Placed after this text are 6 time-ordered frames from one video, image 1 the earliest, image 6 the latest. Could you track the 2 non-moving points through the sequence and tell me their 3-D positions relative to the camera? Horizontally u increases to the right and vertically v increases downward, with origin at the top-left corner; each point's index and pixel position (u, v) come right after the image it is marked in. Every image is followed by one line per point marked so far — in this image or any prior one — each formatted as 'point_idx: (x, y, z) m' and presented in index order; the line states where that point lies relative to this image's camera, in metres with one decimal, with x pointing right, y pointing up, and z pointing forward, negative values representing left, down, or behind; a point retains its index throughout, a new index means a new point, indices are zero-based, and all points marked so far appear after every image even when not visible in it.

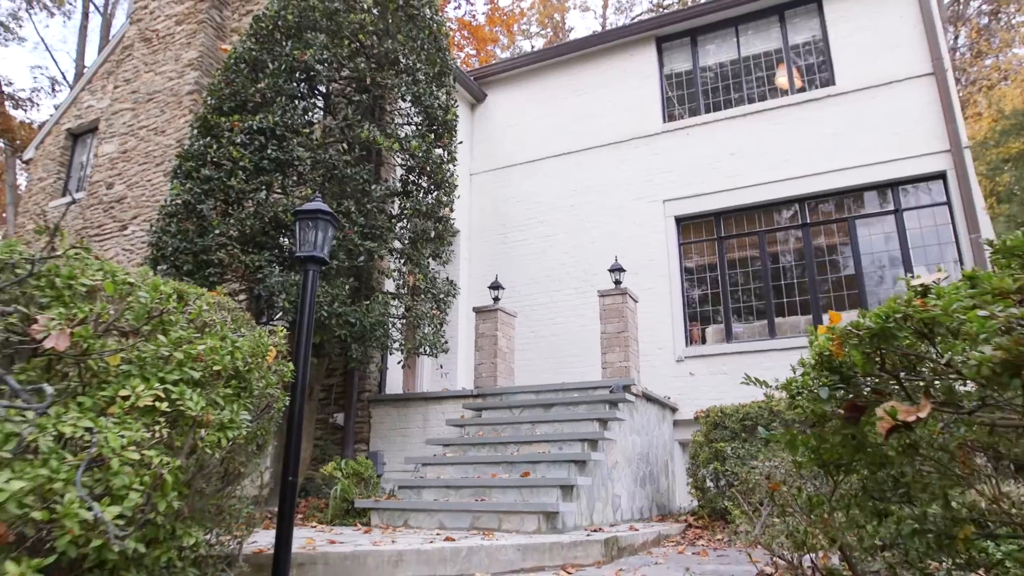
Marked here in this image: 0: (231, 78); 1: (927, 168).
0: (-3.1, +2.3, +7.8) m
1: (+4.9, +1.4, +8.5) m
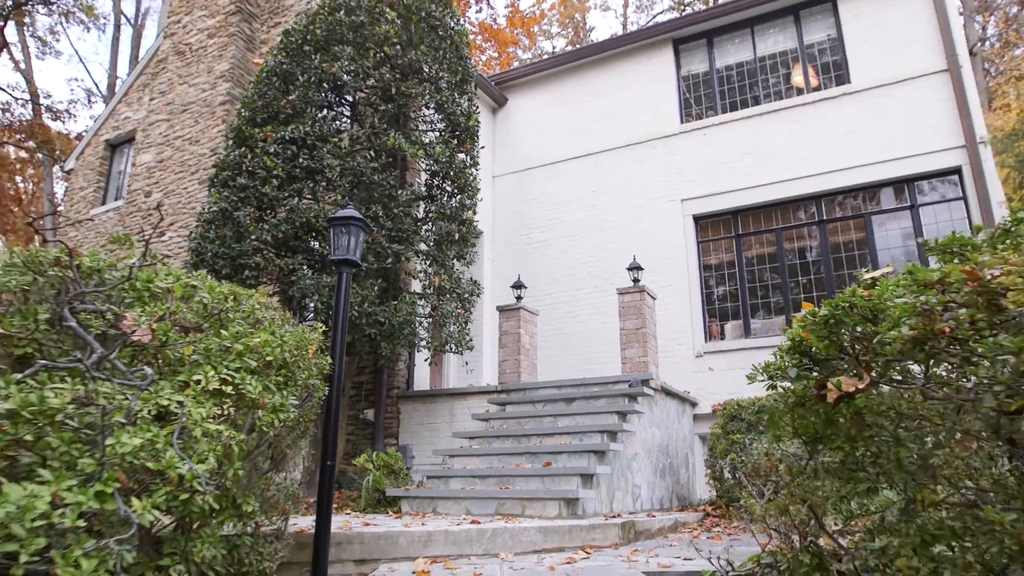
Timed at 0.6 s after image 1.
0: (-2.8, +2.3, +8.2) m
1: (+5.2, +1.5, +8.6) m
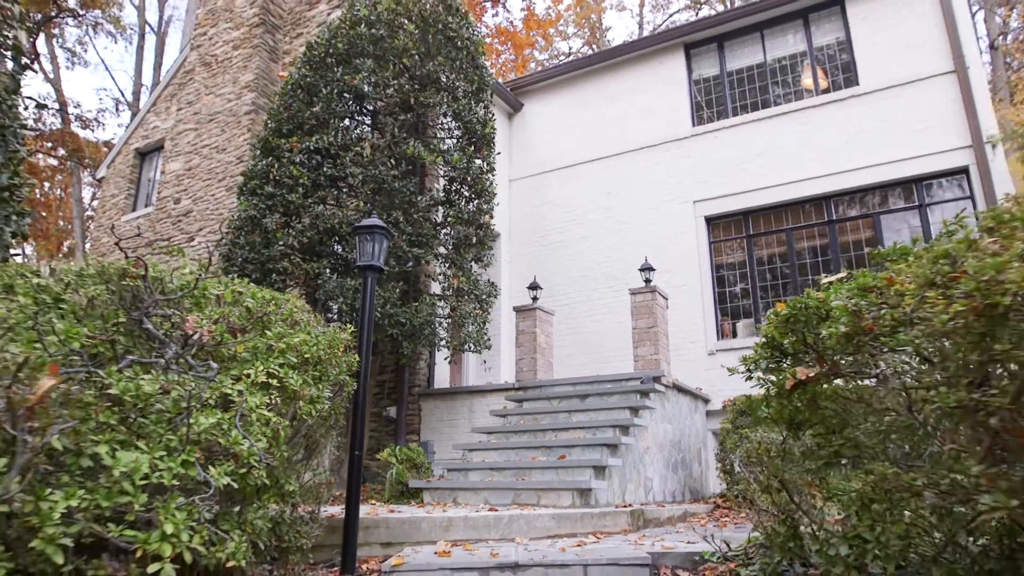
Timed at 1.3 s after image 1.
0: (-2.7, +2.2, +8.6) m
1: (+5.4, +1.5, +8.8) m
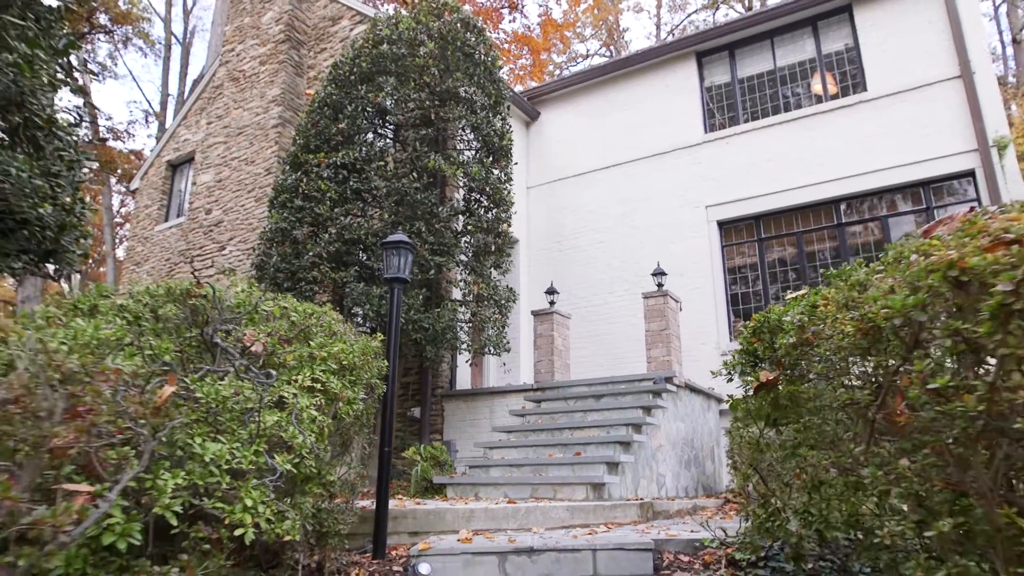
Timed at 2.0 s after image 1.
0: (-2.5, +2.1, +9.0) m
1: (+5.6, +1.5, +9.0) m
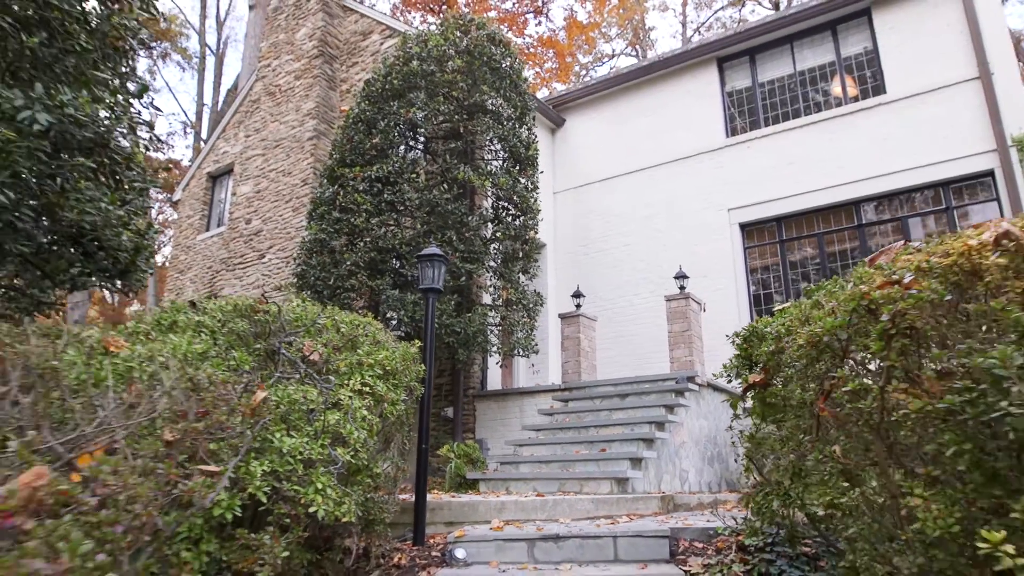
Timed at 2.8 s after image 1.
0: (-2.1, +2.0, +9.5) m
1: (+5.9, +1.5, +9.1) m
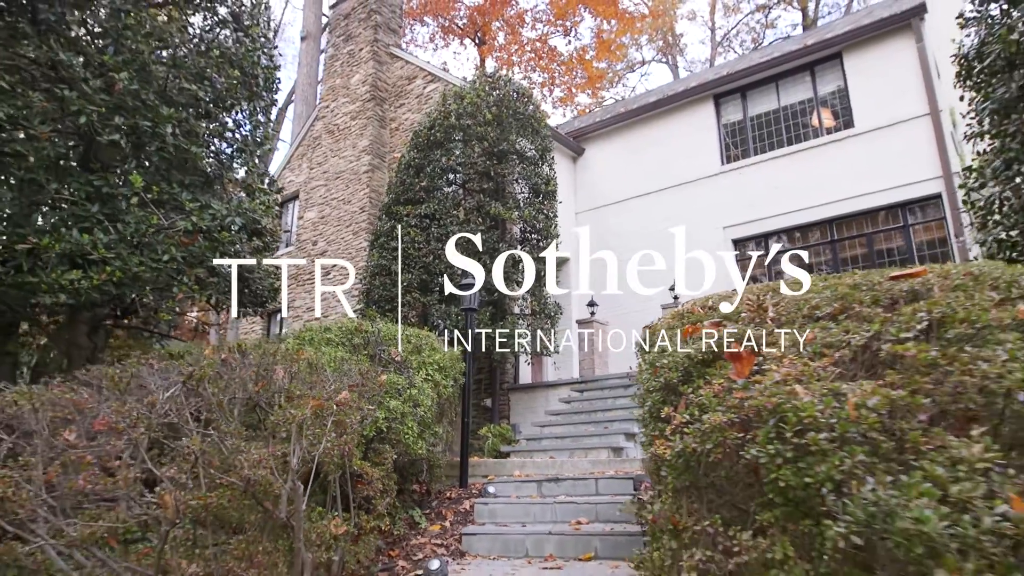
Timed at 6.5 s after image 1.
0: (-1.8, +1.8, +11.6) m
1: (+6.2, +1.5, +10.8) m
